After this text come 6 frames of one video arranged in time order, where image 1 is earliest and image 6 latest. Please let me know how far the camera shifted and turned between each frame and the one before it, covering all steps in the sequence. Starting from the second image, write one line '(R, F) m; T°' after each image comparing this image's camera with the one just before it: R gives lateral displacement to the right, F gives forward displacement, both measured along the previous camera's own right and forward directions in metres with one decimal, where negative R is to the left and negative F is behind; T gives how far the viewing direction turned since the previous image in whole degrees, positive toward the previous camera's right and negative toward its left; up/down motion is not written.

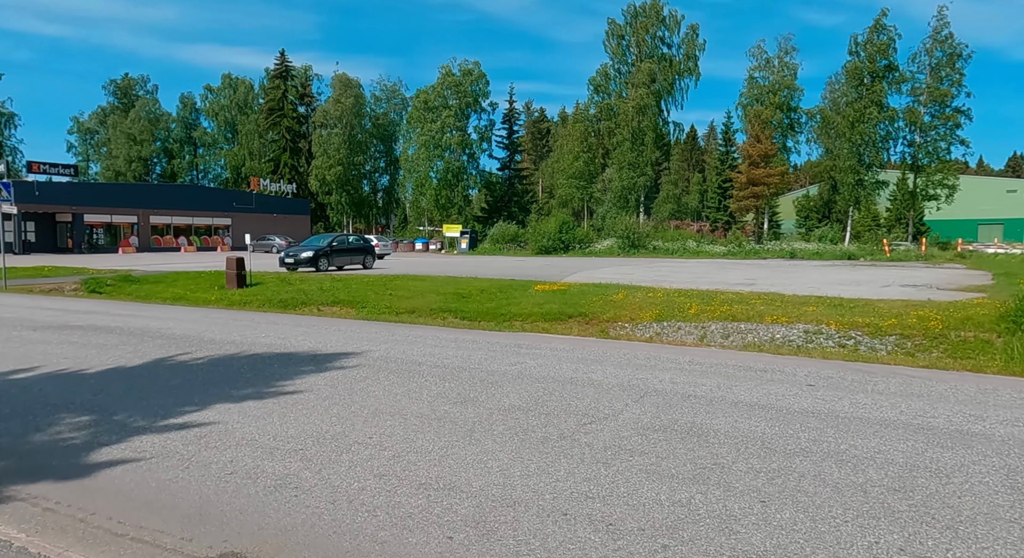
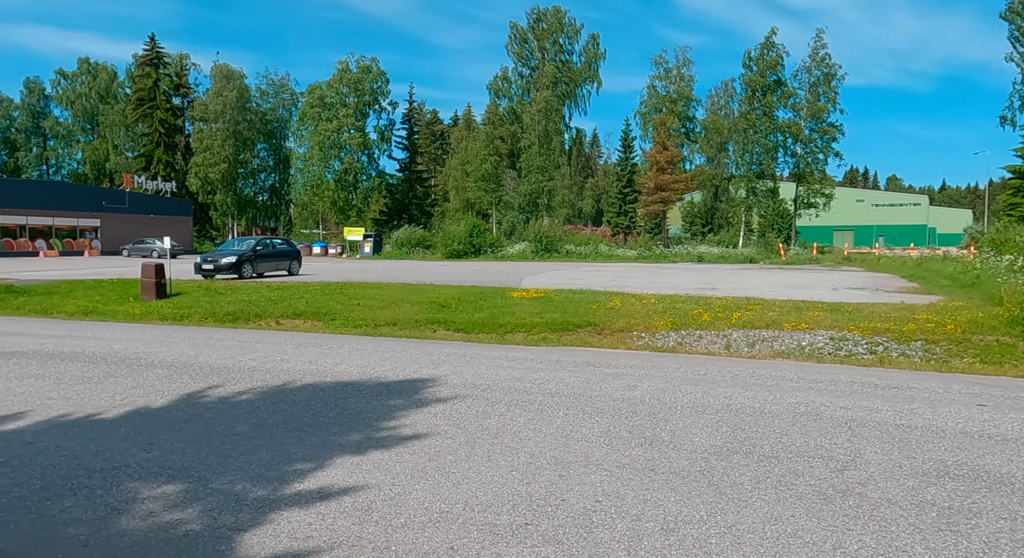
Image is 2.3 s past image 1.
(-1.4, +0.9) m; +7°
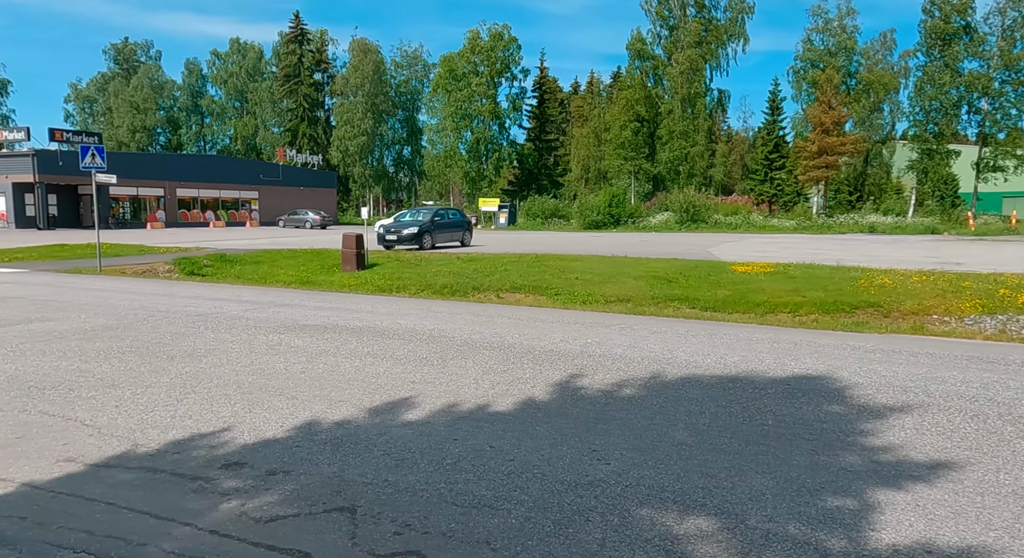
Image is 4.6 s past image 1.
(-1.7, +0.6) m; -12°
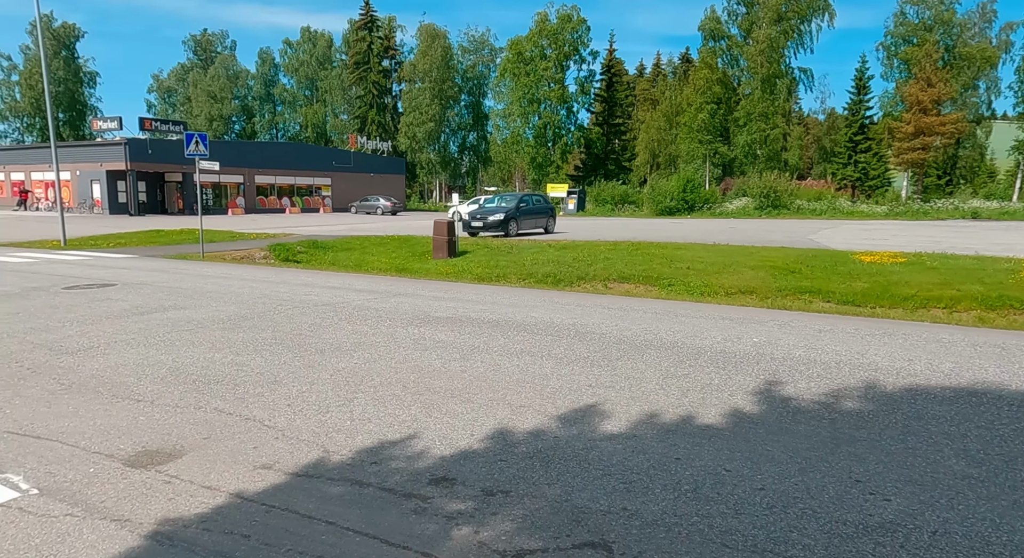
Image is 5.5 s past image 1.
(-0.8, +0.4) m; -7°
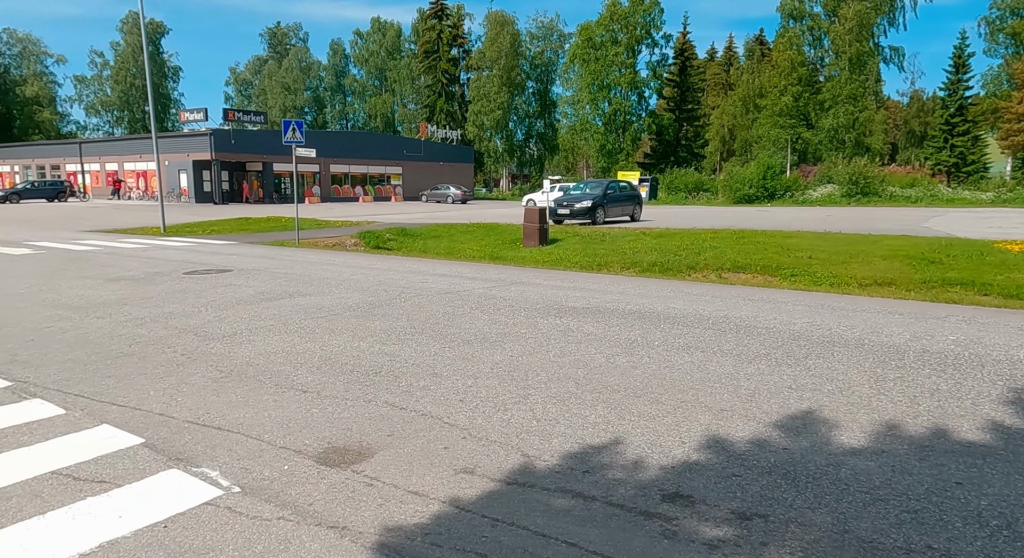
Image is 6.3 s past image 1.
(-0.7, +0.4) m; -7°
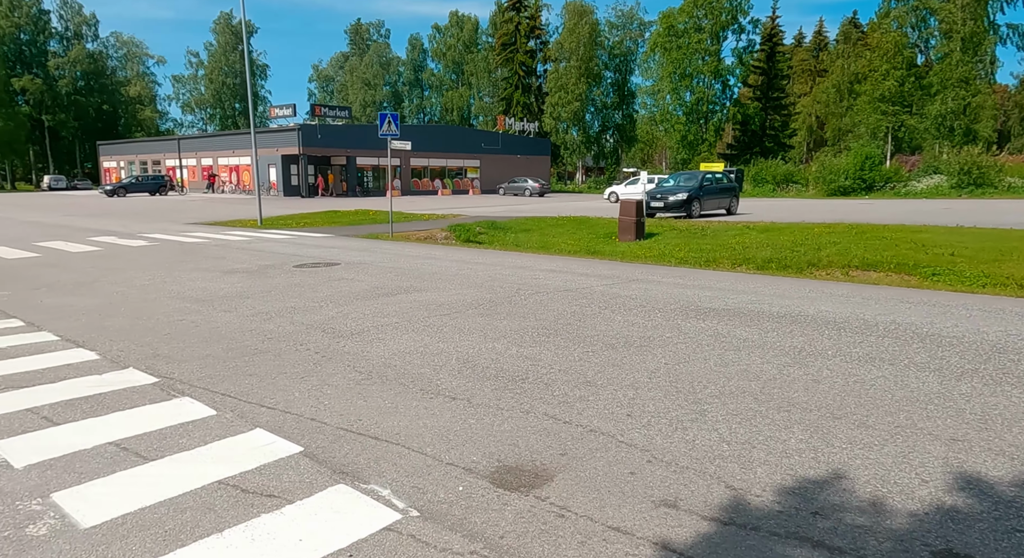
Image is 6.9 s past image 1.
(-0.6, +0.4) m; -7°
